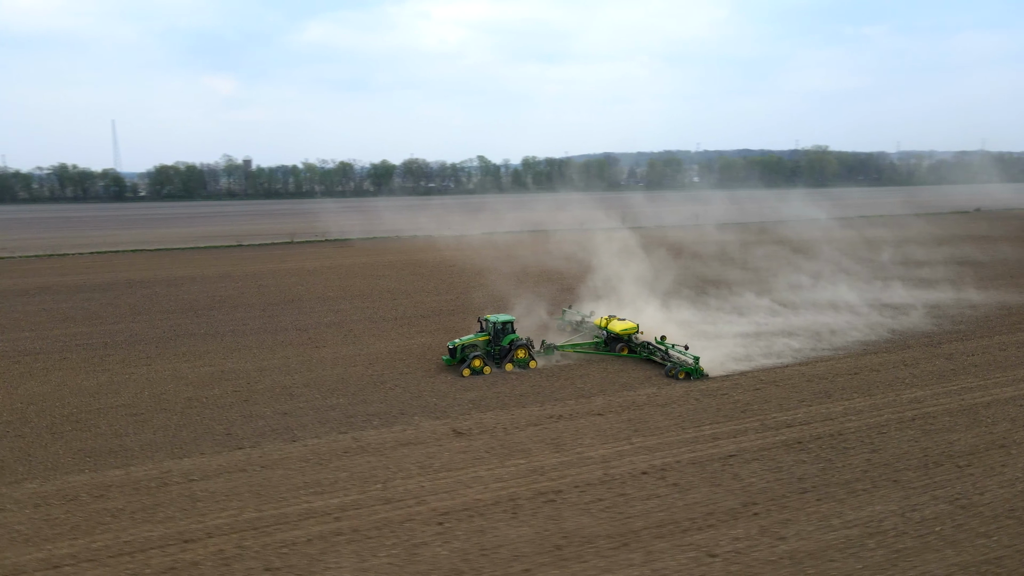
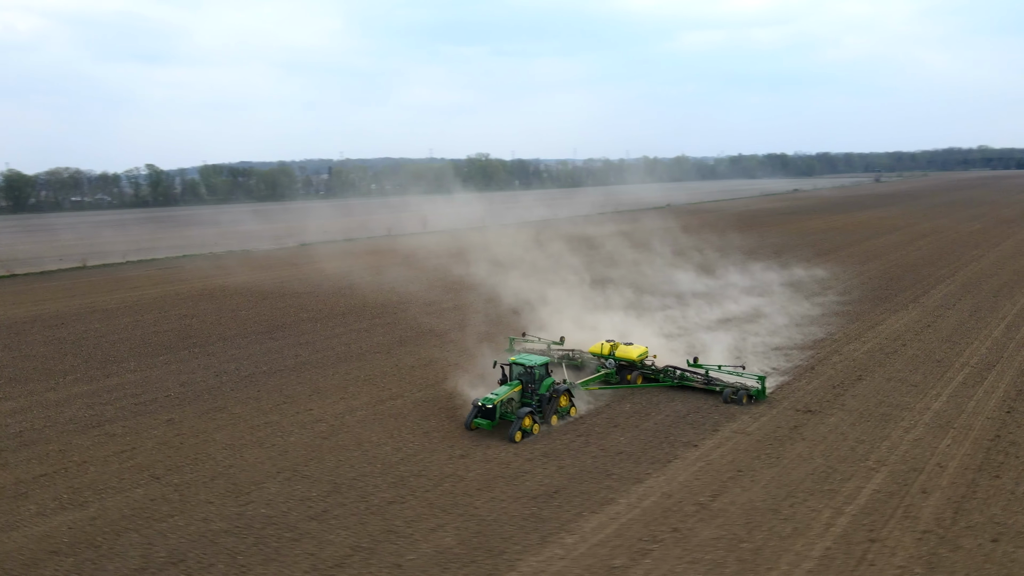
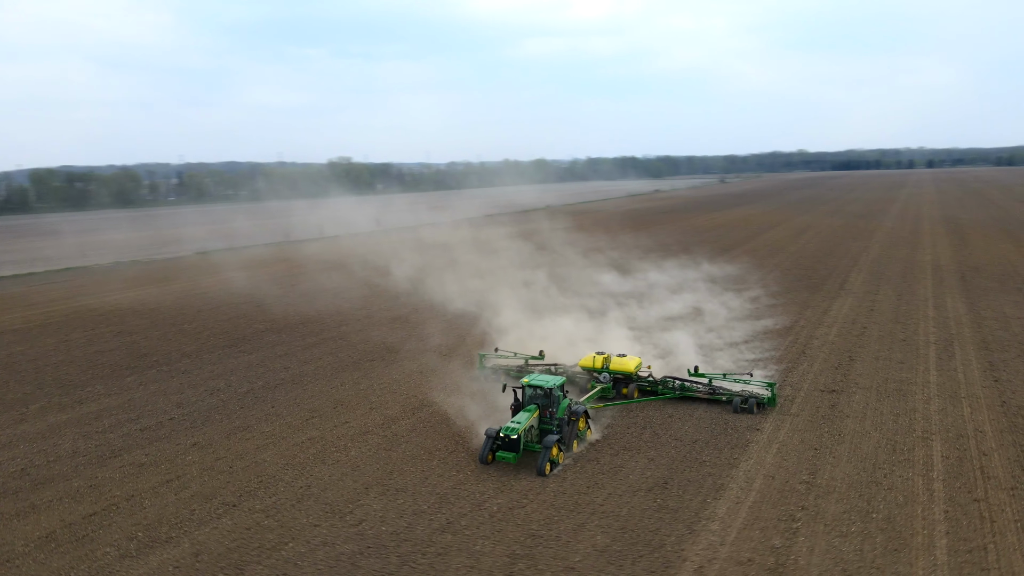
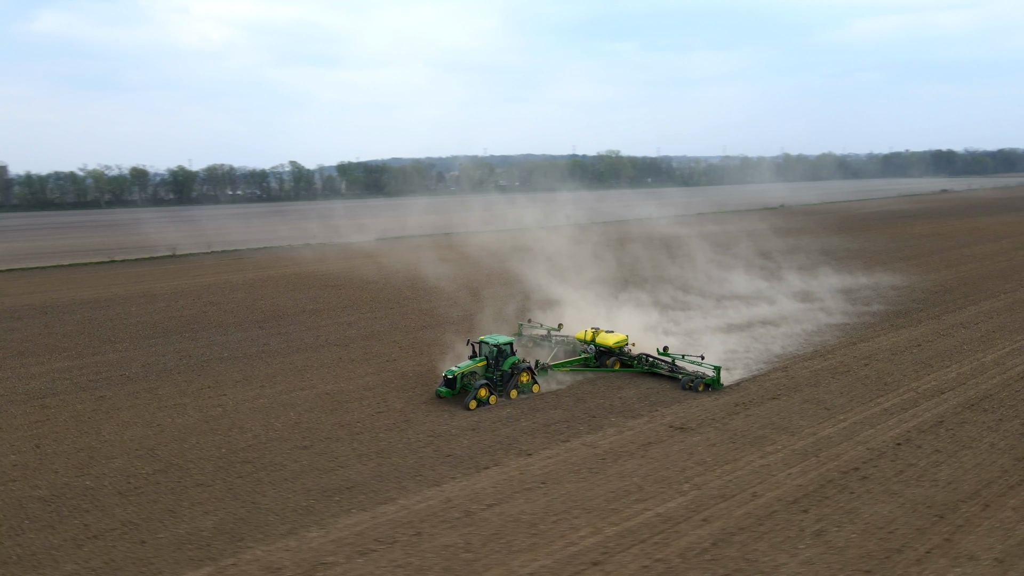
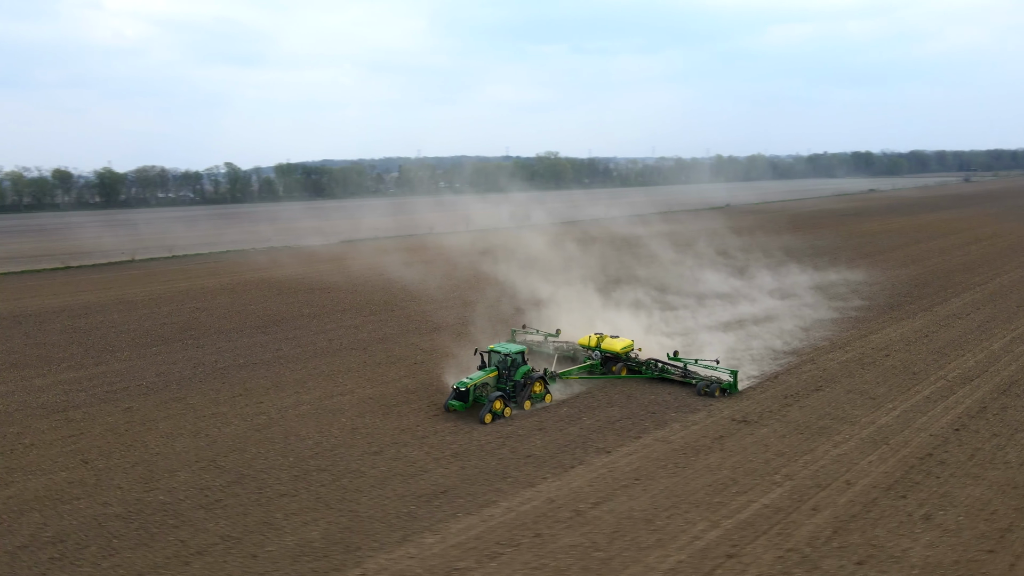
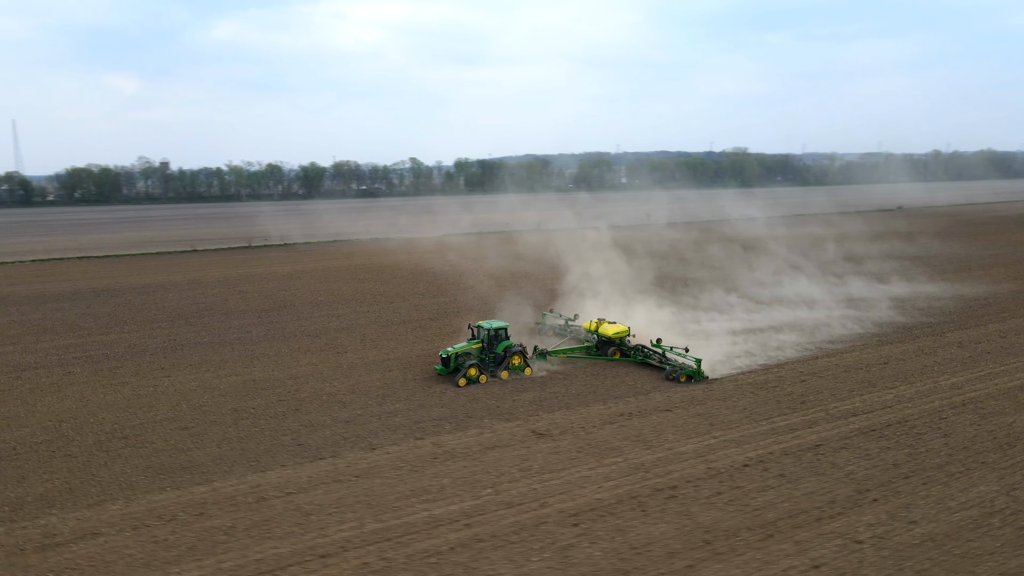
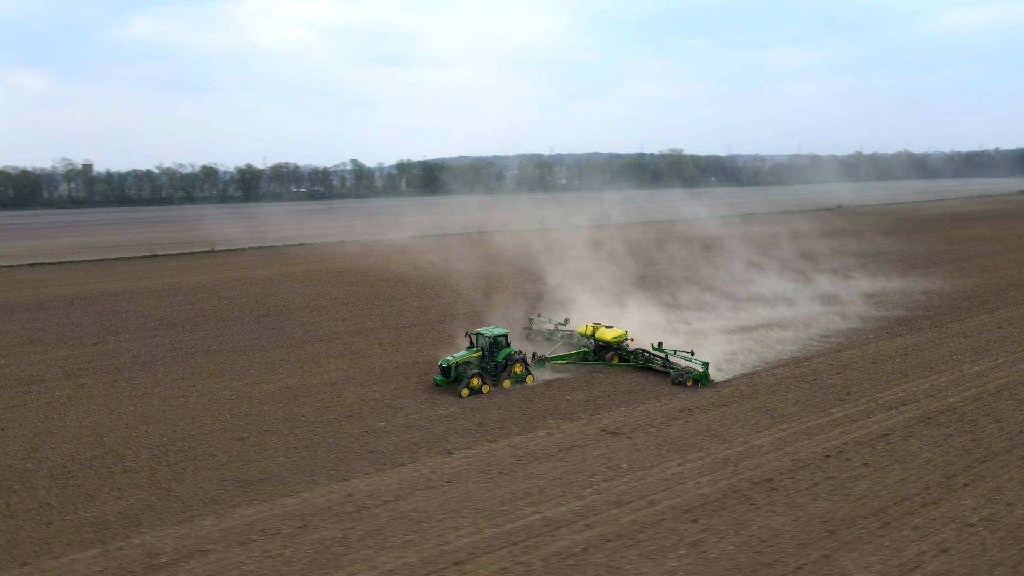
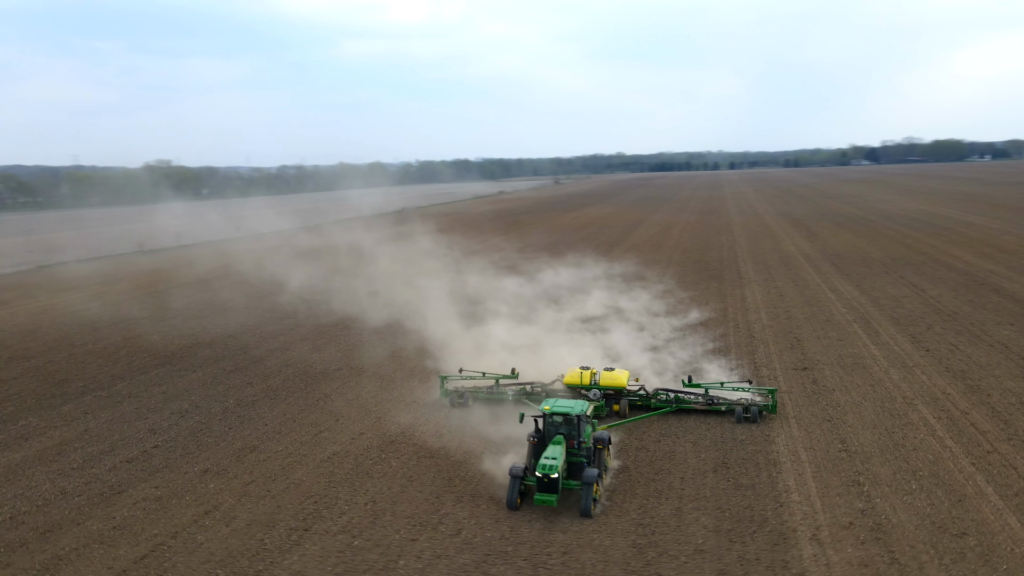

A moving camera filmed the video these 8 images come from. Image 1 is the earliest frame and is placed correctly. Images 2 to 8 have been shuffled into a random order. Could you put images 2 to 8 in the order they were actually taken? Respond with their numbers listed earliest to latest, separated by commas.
6, 7, 4, 5, 2, 3, 8
